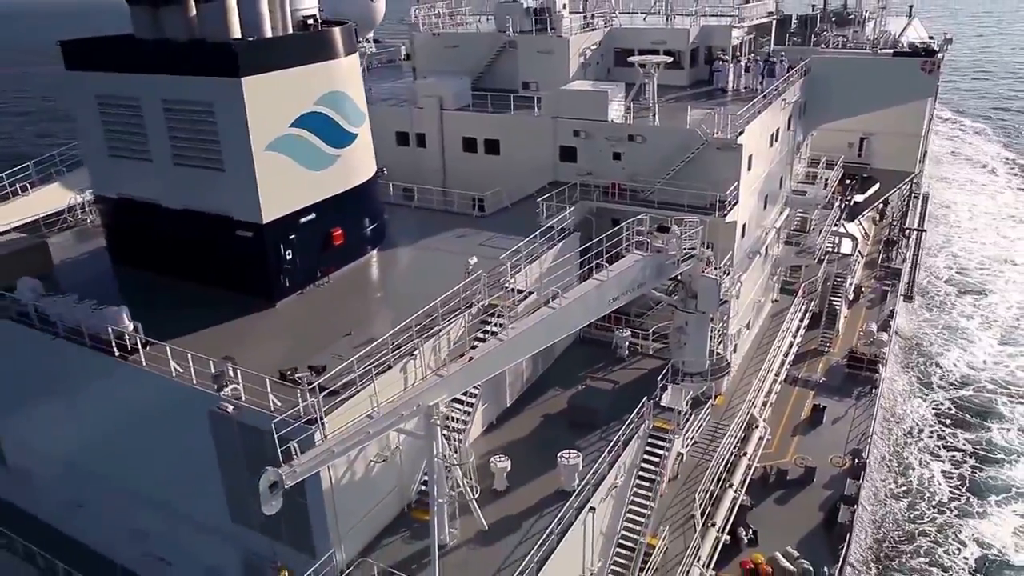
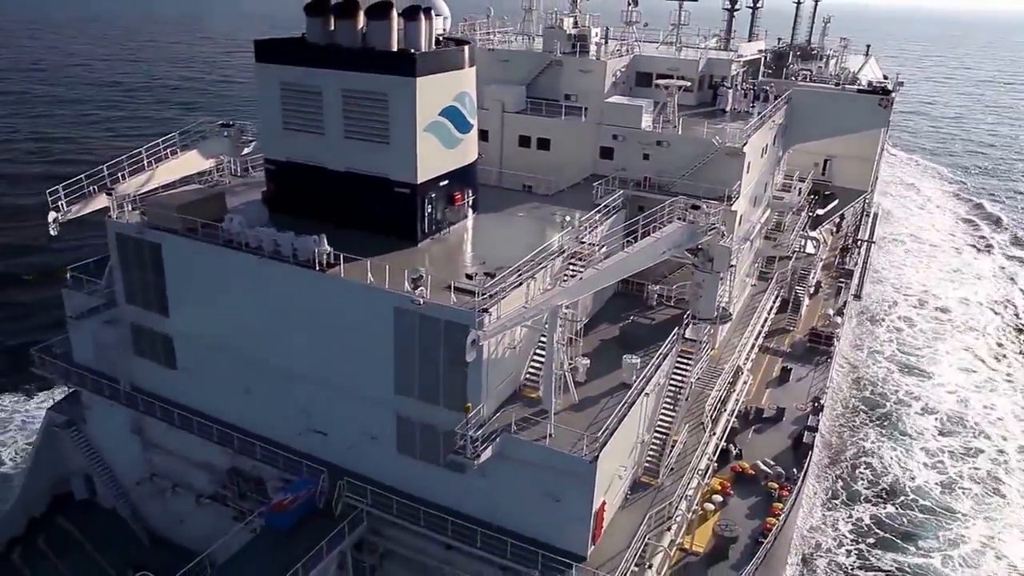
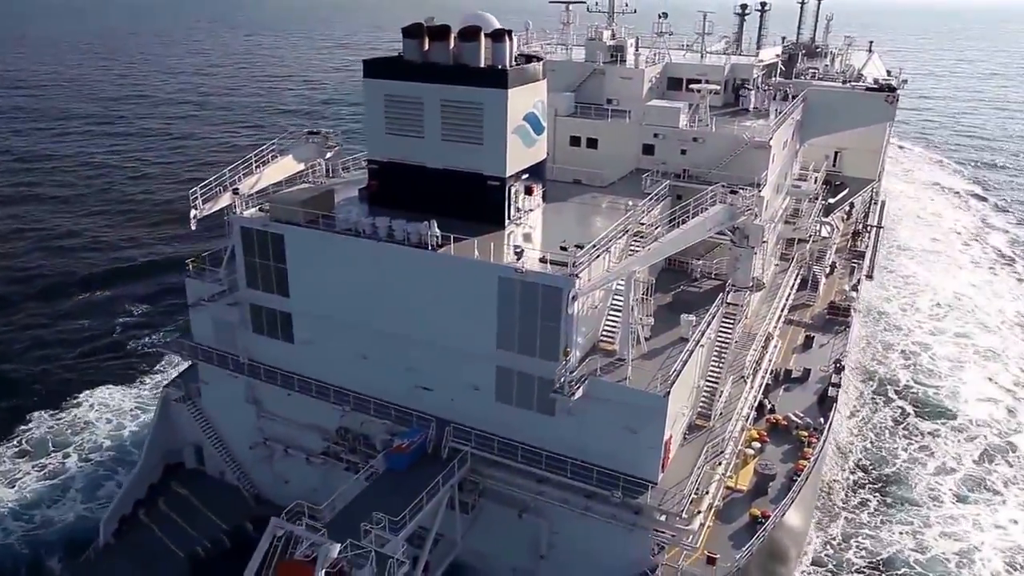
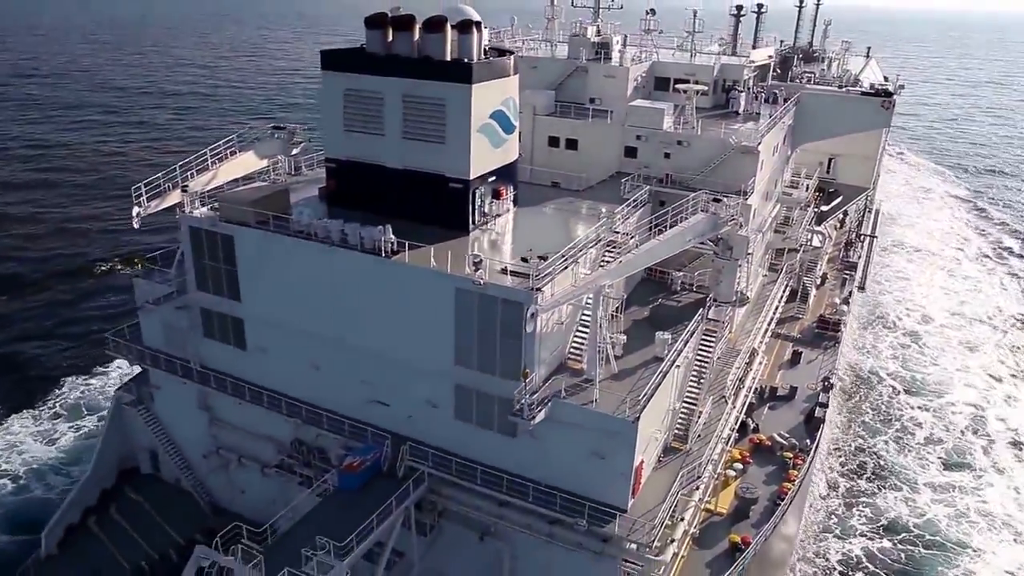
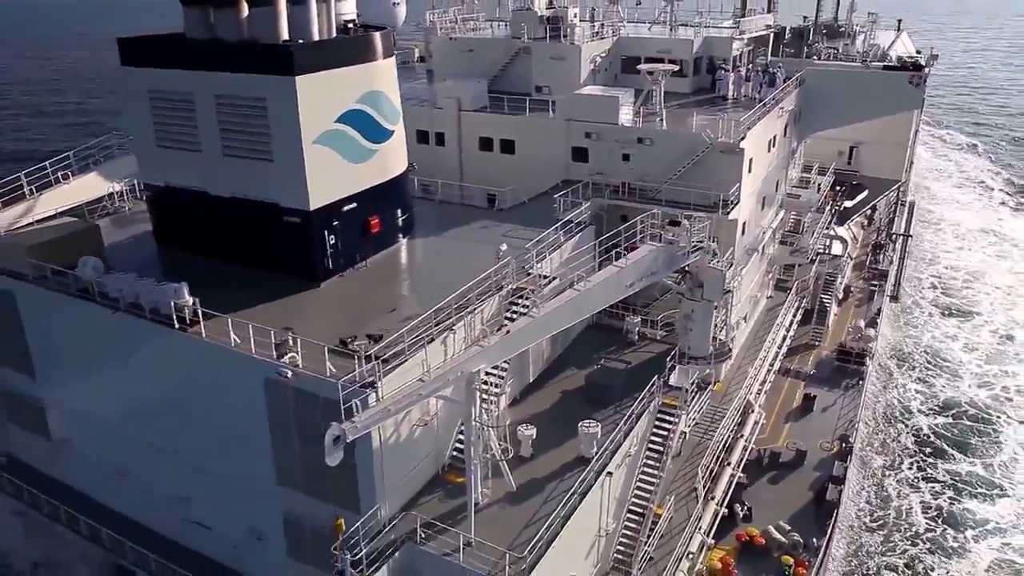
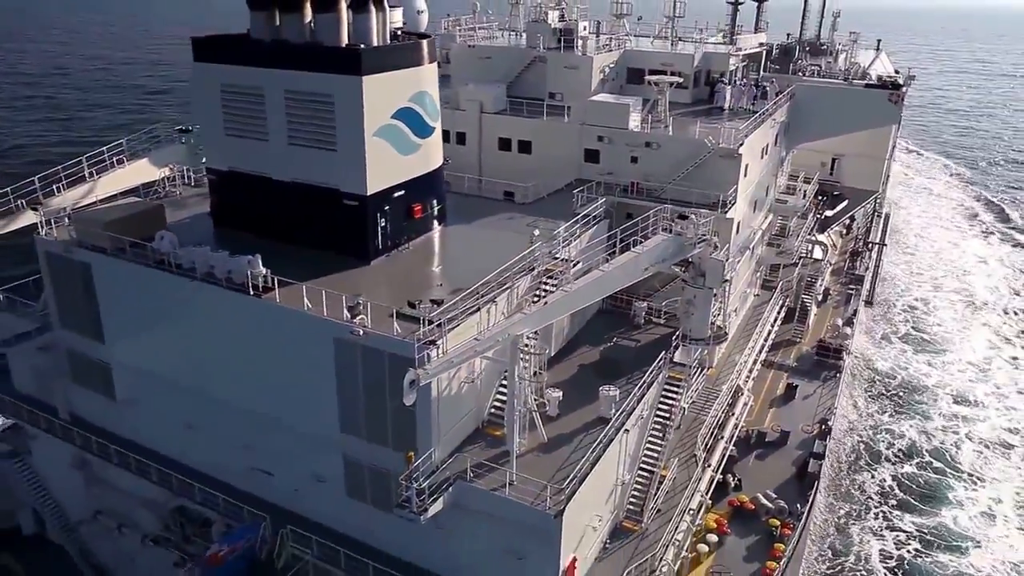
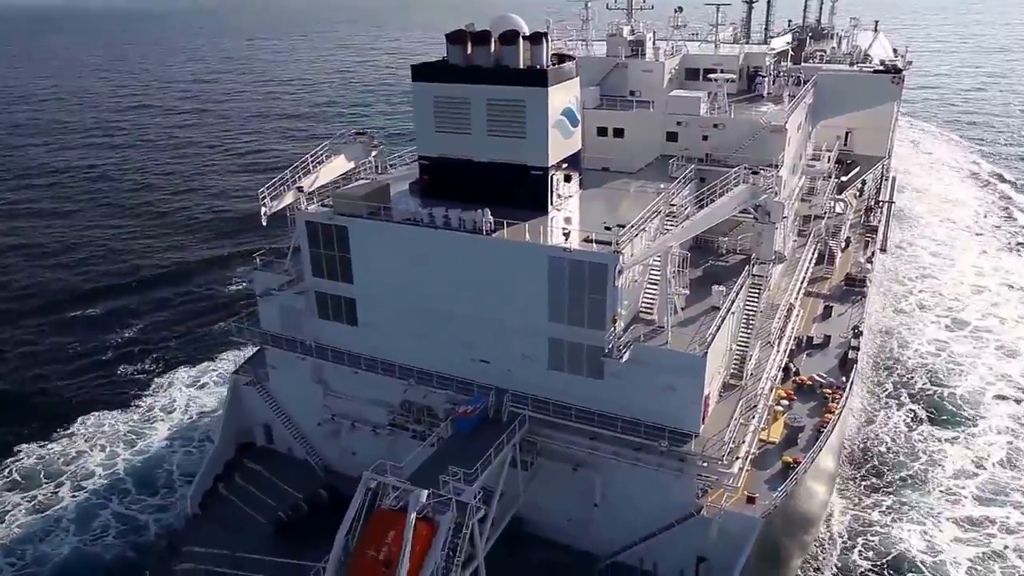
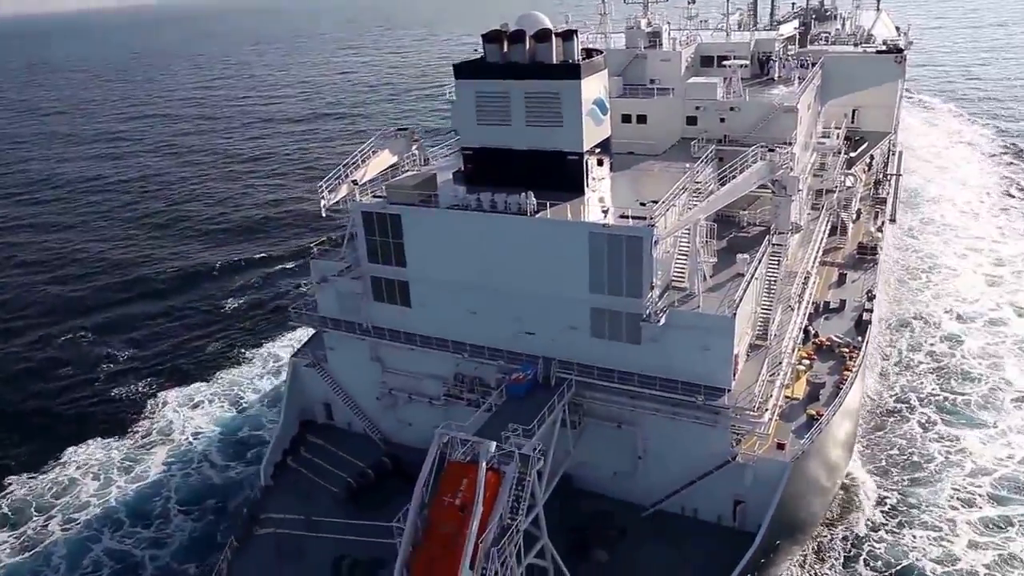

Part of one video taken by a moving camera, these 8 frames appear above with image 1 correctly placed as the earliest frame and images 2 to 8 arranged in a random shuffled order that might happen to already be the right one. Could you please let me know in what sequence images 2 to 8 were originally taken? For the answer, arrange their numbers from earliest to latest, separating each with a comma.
5, 6, 2, 4, 3, 7, 8
